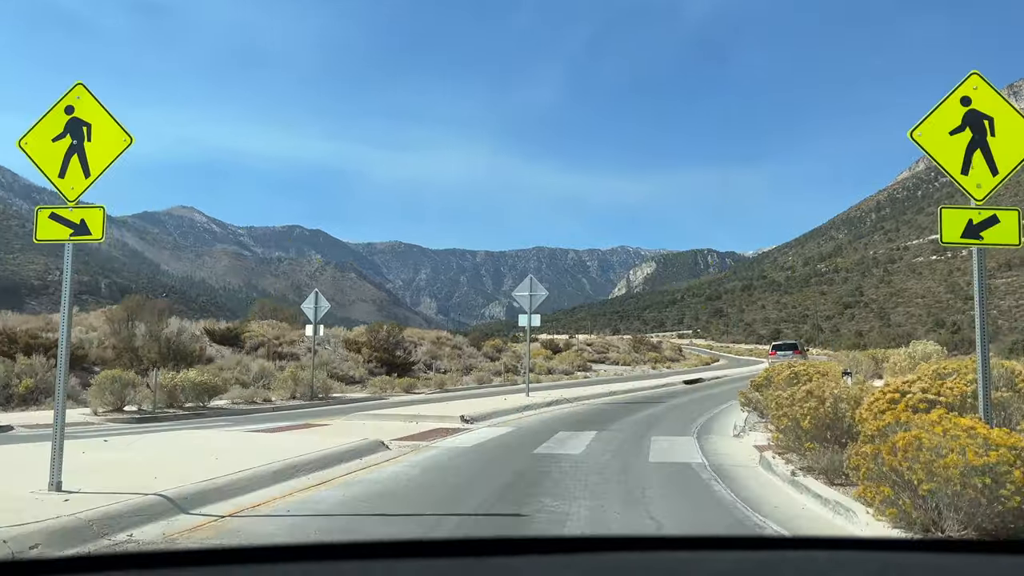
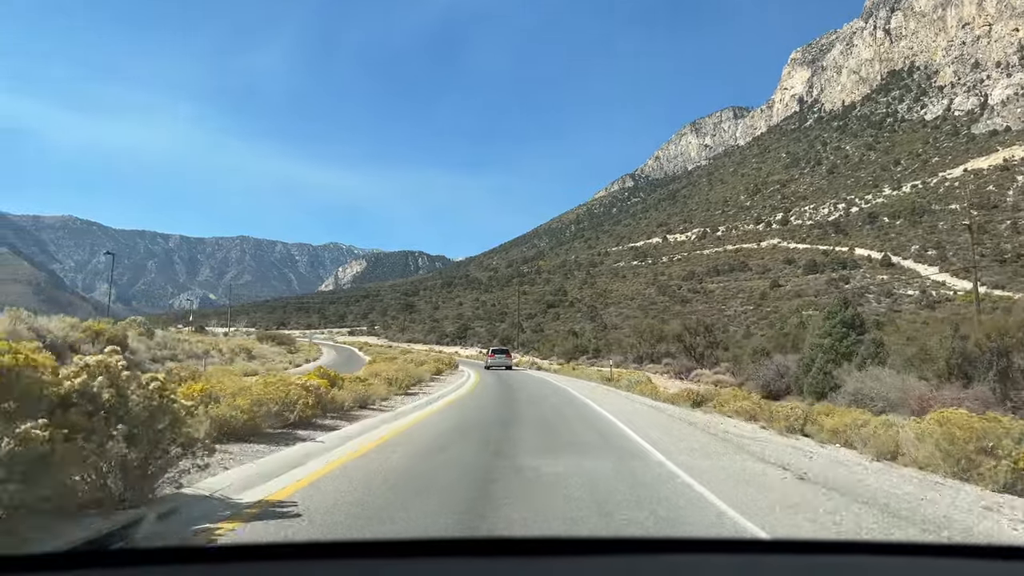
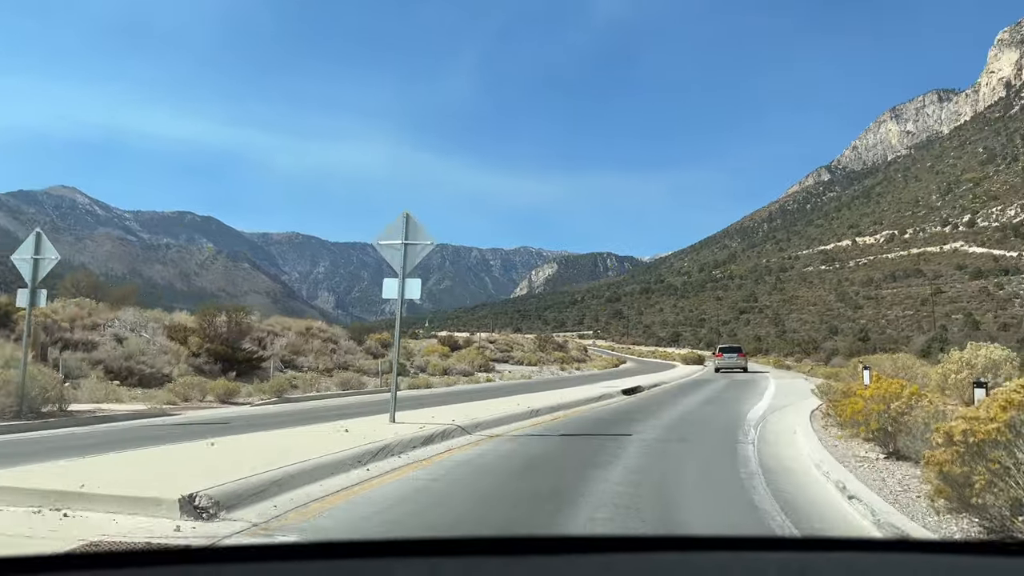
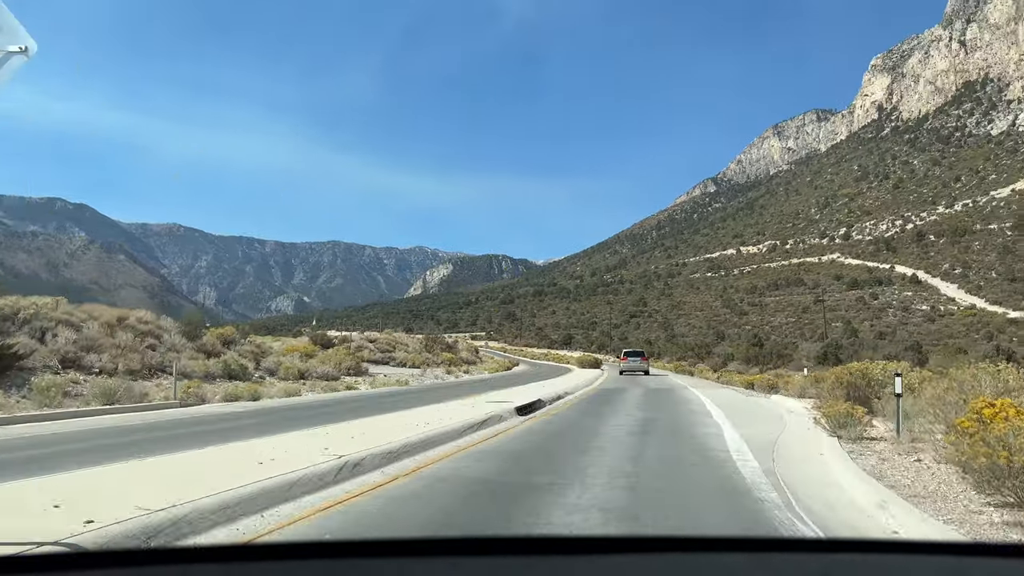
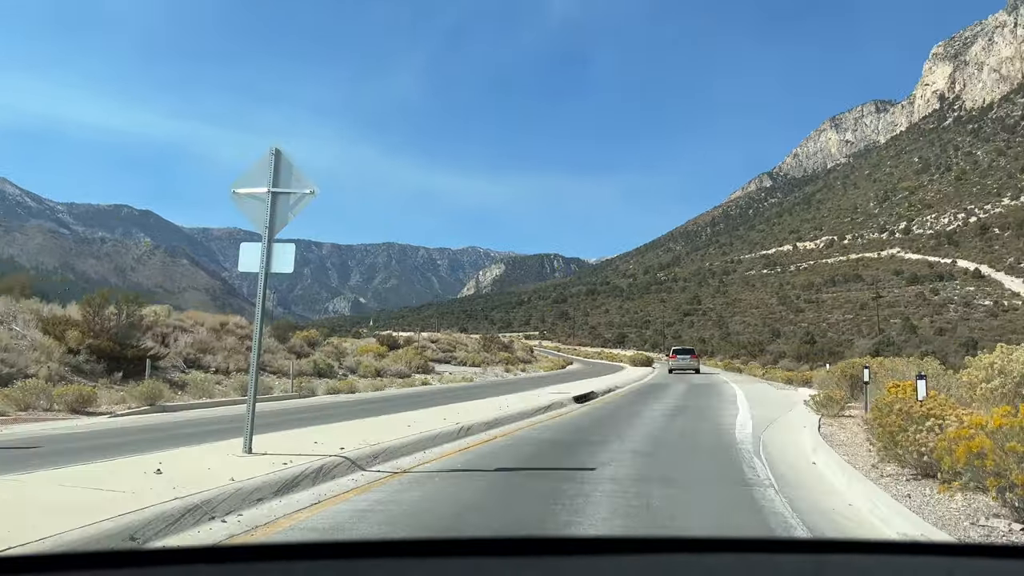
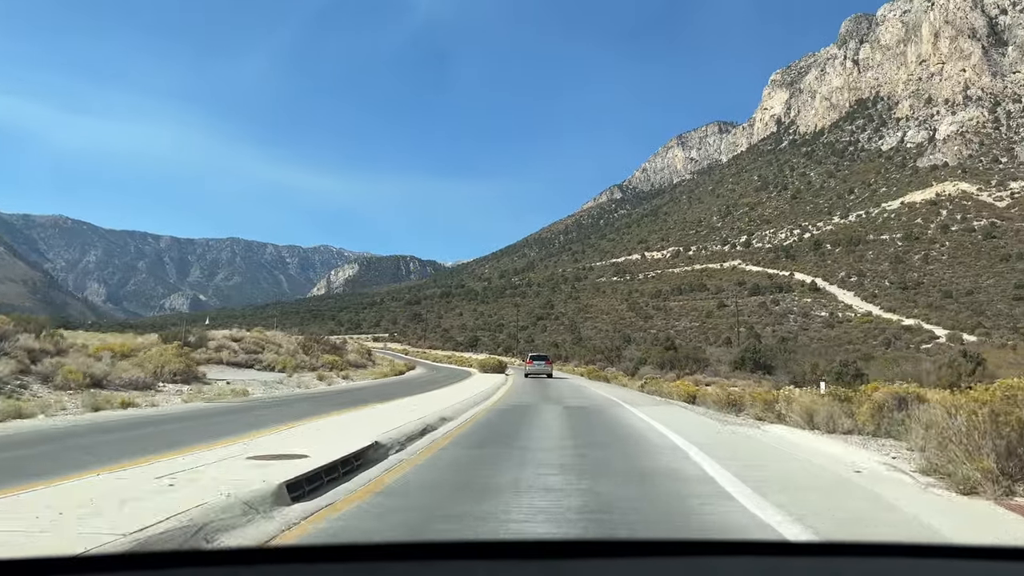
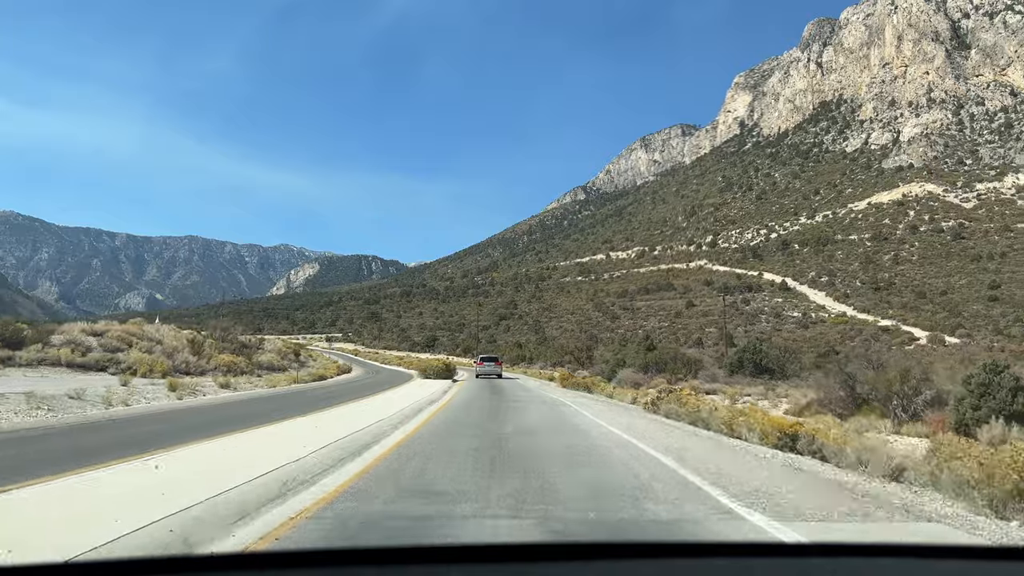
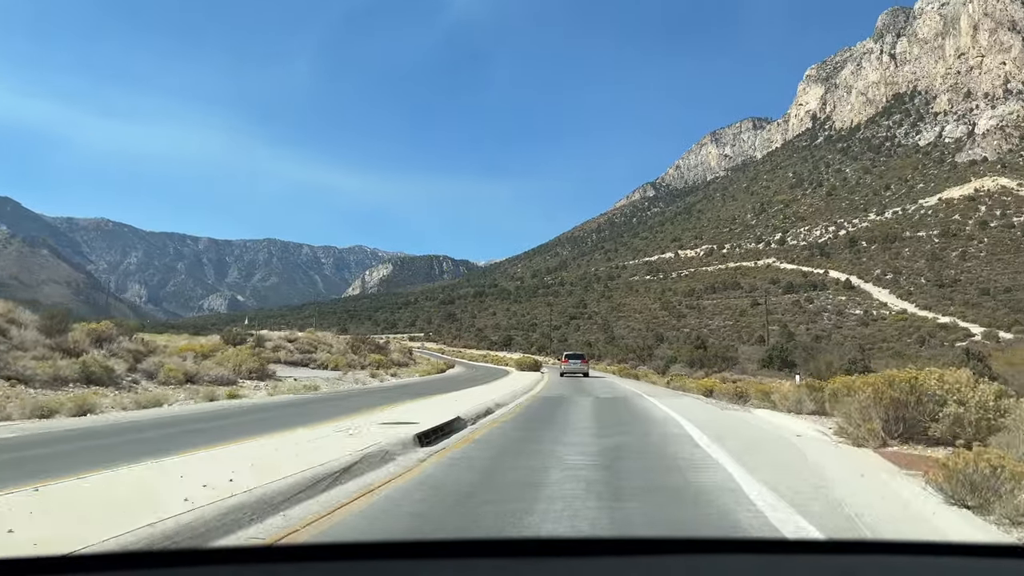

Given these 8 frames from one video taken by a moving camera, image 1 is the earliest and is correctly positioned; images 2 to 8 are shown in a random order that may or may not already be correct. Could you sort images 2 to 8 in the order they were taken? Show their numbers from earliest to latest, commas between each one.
3, 5, 4, 8, 6, 7, 2
